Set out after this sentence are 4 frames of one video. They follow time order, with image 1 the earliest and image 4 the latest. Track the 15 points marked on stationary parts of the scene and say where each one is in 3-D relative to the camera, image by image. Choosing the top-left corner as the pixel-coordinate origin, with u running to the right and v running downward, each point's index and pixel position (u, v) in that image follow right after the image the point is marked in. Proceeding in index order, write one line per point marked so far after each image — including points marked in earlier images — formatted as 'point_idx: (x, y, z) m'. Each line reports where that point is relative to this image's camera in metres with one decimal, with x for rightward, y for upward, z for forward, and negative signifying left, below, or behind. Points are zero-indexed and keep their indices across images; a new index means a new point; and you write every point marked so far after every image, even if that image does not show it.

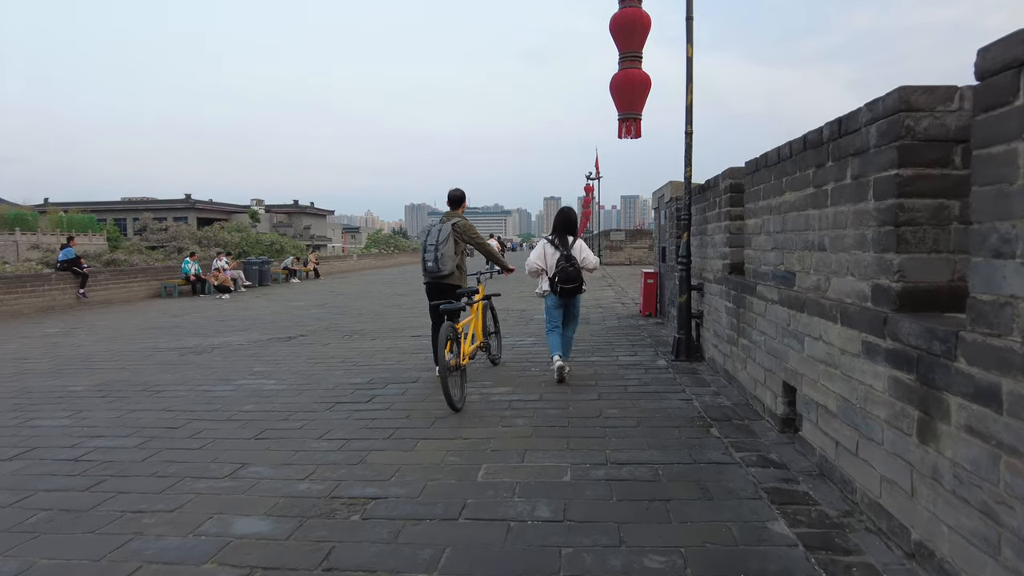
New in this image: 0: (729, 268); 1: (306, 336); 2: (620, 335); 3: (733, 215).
0: (+1.8, +0.2, +5.5) m
1: (-3.0, -0.7, +9.6) m
2: (+1.3, -0.6, +8.3) m
3: (+1.8, +0.6, +5.5) m
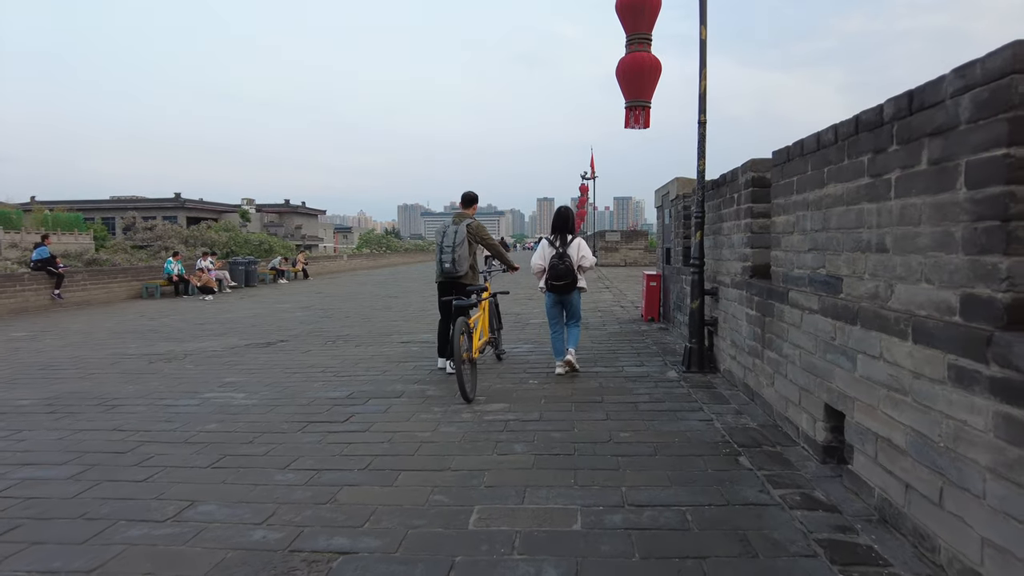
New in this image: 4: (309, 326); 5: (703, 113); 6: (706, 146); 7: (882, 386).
0: (+1.8, +0.1, +5.0) m
1: (-3.0, -0.7, +9.0) m
2: (+1.3, -0.6, +7.8) m
3: (+1.8, +0.6, +4.9) m
4: (-3.3, -0.6, +10.7) m
5: (+1.7, +1.6, +5.9) m
6: (+1.7, +1.3, +5.9) m
7: (+1.5, -0.4, +2.8) m
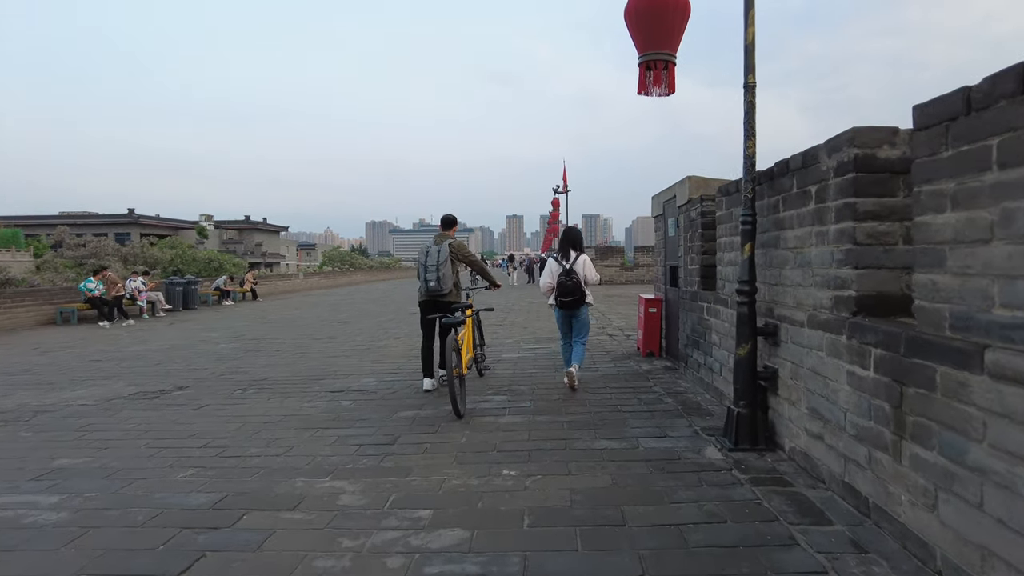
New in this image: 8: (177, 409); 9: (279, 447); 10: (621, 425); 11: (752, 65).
0: (+1.6, -0.1, +3.1) m
1: (-3.4, -1.1, +6.9) m
2: (+1.0, -0.9, +5.9) m
3: (+1.6, +0.4, +3.1) m
4: (-3.7, -1.0, +8.6) m
5: (+1.5, +1.3, +4.1) m
6: (+1.5, +1.0, +4.1) m
7: (+1.5, -0.6, +0.9) m
8: (-3.0, -1.1, +6.1) m
9: (-1.6, -1.1, +4.5) m
10: (+0.7, -1.0, +4.6) m
11: (+1.5, +1.4, +4.1) m
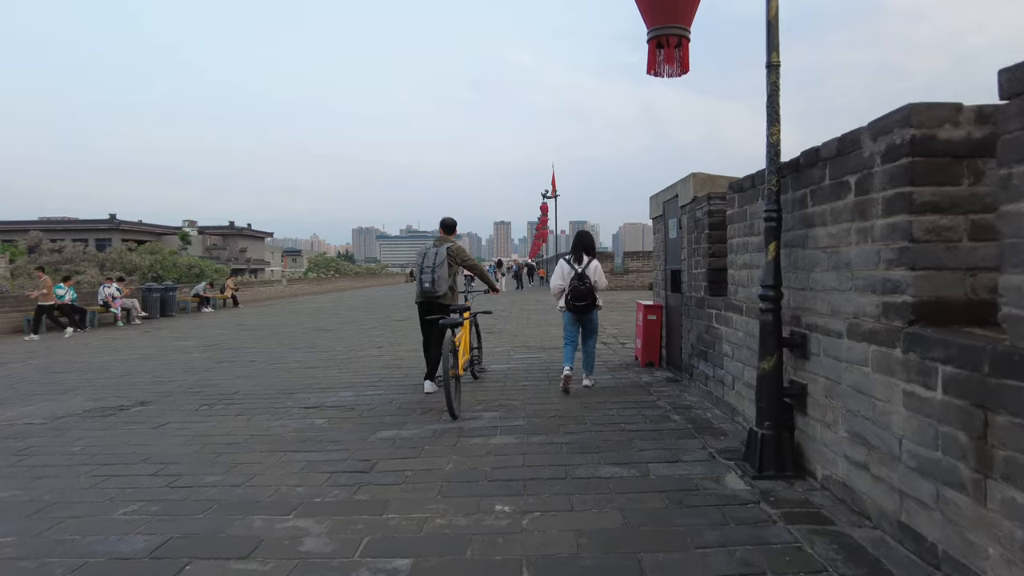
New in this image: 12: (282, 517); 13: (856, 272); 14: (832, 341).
0: (+1.6, -0.1, +2.6) m
1: (-3.5, -1.1, +6.4) m
2: (+0.9, -0.9, +5.4) m
3: (+1.6, +0.3, +2.6) m
4: (-3.8, -1.1, +8.0) m
5: (+1.4, +1.3, +3.7) m
6: (+1.4, +1.0, +3.6) m
7: (+1.5, -0.5, +0.4) m
8: (-3.1, -1.1, +5.5) m
9: (-1.6, -1.1, +4.0) m
10: (+0.7, -1.0, +4.1) m
11: (+1.4, +1.3, +3.7) m
12: (-1.1, -1.1, +3.2) m
13: (+1.6, +0.1, +3.1) m
14: (+1.6, -0.3, +3.3) m
